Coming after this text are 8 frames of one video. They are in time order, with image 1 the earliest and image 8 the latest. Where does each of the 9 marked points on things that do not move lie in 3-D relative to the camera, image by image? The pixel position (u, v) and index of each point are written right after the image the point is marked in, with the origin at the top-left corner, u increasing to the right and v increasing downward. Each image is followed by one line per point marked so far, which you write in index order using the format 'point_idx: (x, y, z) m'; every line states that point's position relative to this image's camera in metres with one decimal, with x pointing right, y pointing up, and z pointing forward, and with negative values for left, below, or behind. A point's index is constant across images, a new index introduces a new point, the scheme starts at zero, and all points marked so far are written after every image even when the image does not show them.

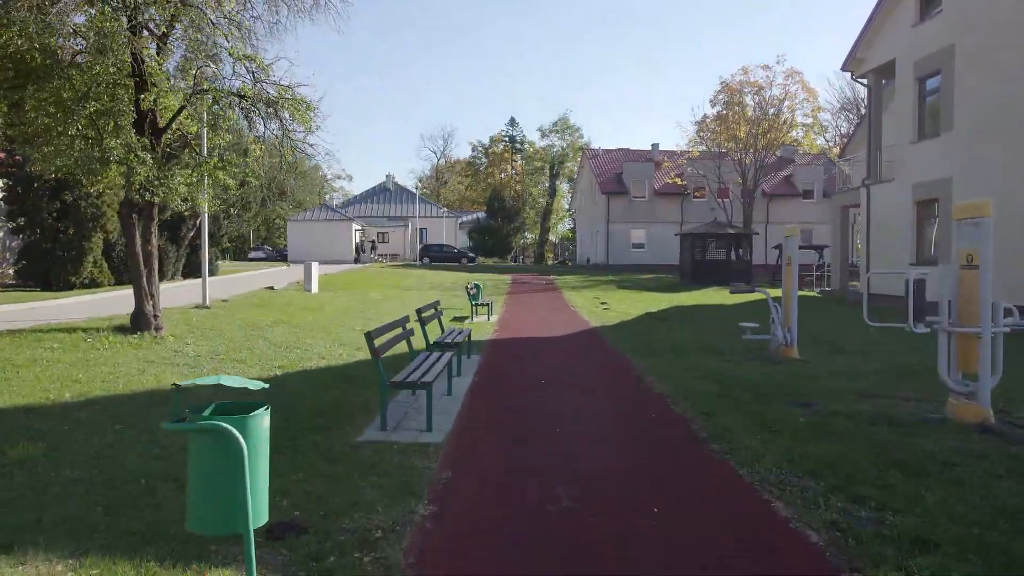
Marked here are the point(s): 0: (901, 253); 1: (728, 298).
0: (+6.1, +0.5, +16.2) m
1: (+4.1, -0.2, +19.6) m
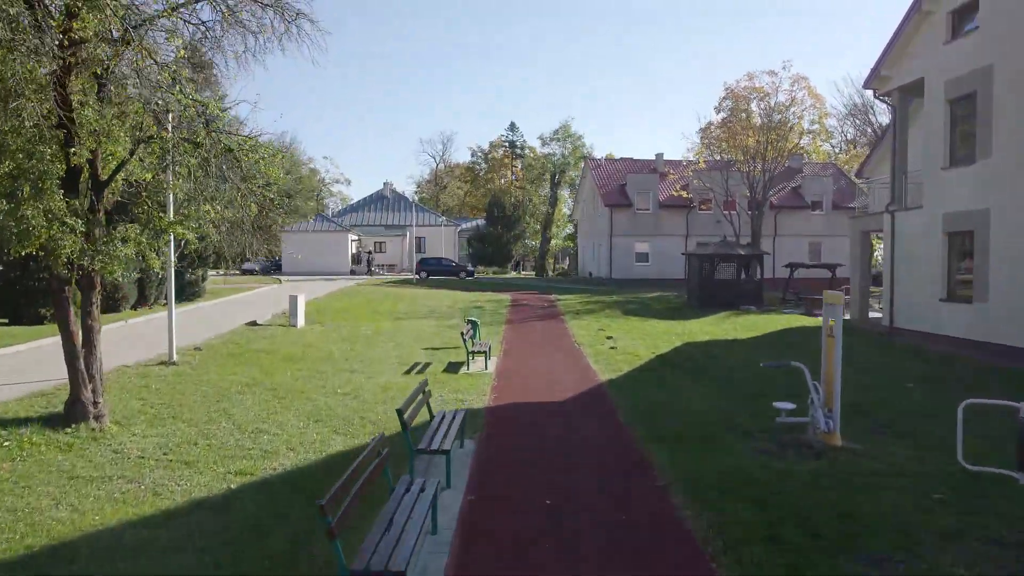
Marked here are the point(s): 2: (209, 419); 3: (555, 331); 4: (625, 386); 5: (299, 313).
0: (+6.1, 0.0, +15.1) m
1: (+4.1, -0.7, +18.5) m
2: (-2.3, -1.0, +7.7) m
3: (+0.7, -0.7, +18.3) m
4: (+1.1, -1.0, +10.4) m
5: (-3.4, -0.4, +16.4) m
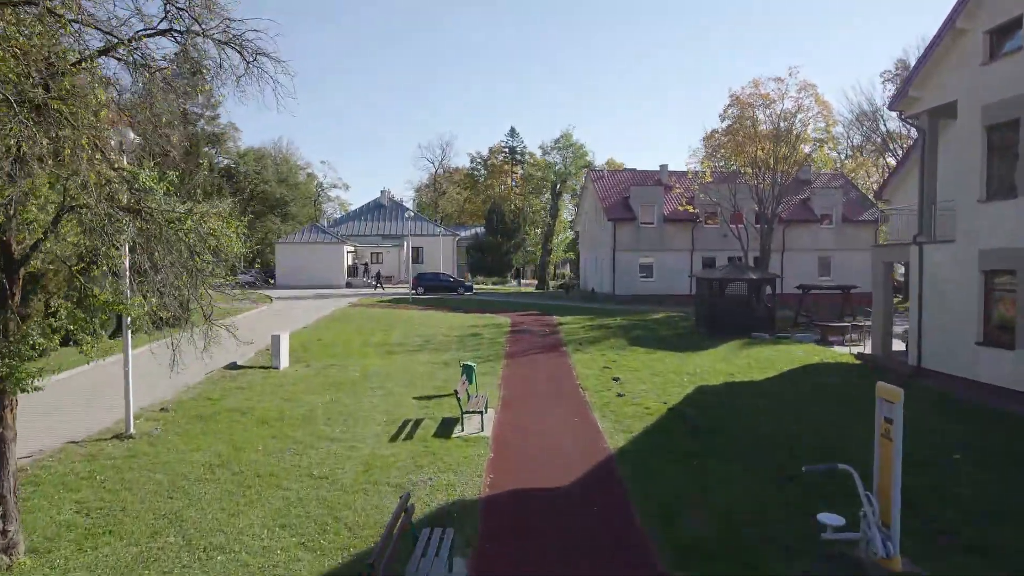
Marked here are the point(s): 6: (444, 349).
0: (+6.1, -0.5, +13.9) m
1: (+4.1, -1.3, +17.3) m
2: (-2.3, -1.5, +6.6) m
3: (+0.7, -1.3, +17.2) m
4: (+1.1, -1.6, +9.3) m
5: (-3.4, -1.0, +15.2) m
6: (-1.3, -1.1, +19.3) m
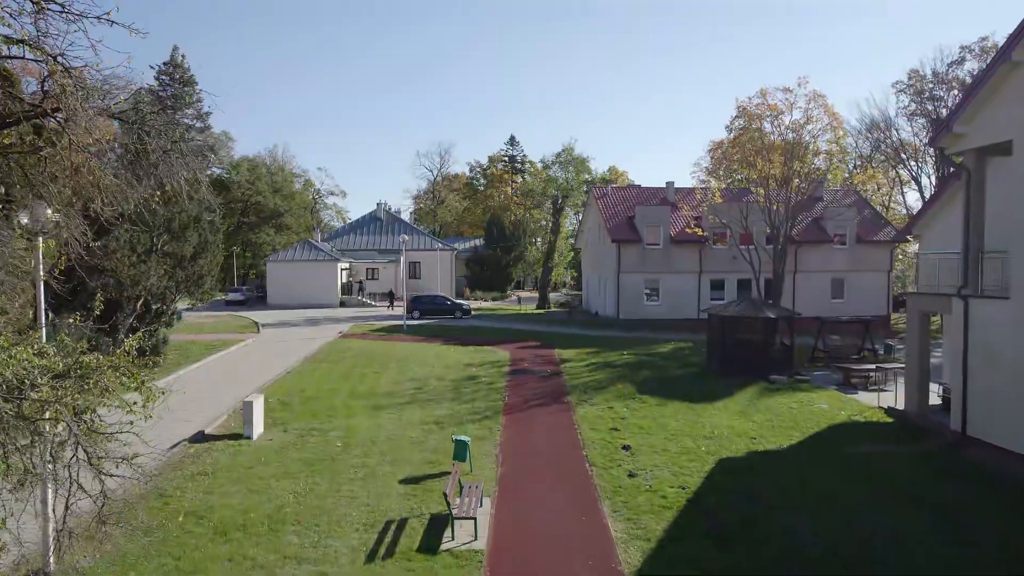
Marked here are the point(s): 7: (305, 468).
0: (+6.1, -1.3, +12.4) m
1: (+4.1, -2.0, +15.8) m
2: (-2.3, -2.3, +5.1) m
3: (+0.7, -2.1, +15.6) m
4: (+1.1, -2.3, +7.8) m
5: (-3.4, -1.7, +13.7) m
6: (-1.3, -1.9, +17.7) m
7: (-2.4, -2.1, +11.9) m
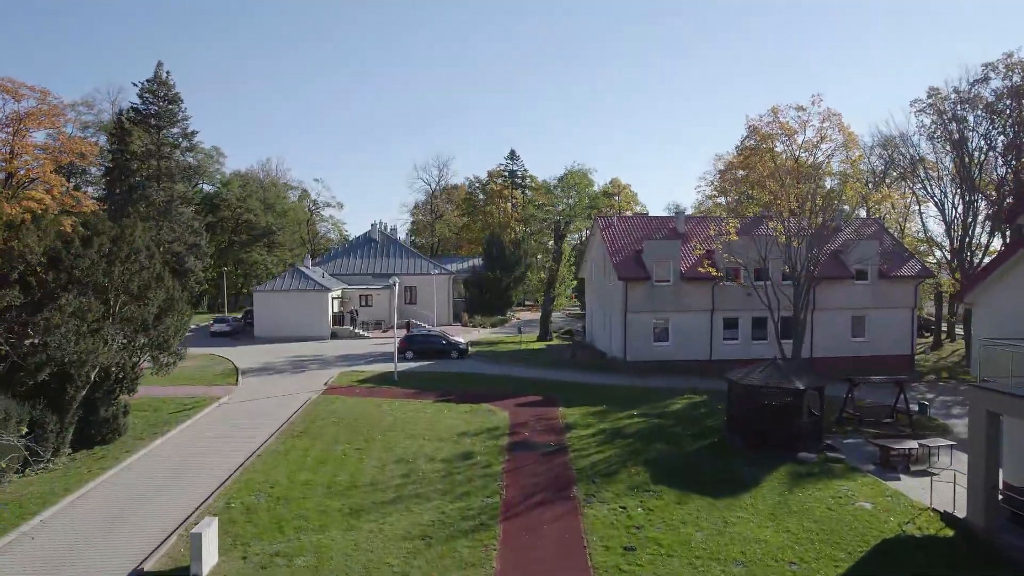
0: (+6.1, -2.5, +10.3) m
1: (+4.1, -3.2, +13.7) m
2: (-2.3, -3.5, +2.9) m
3: (+0.7, -3.3, +13.5) m
4: (+1.1, -3.5, +5.6) m
5: (-3.4, -2.9, +11.6) m
6: (-1.3, -3.1, +15.6) m
7: (-2.5, -3.3, +9.8) m
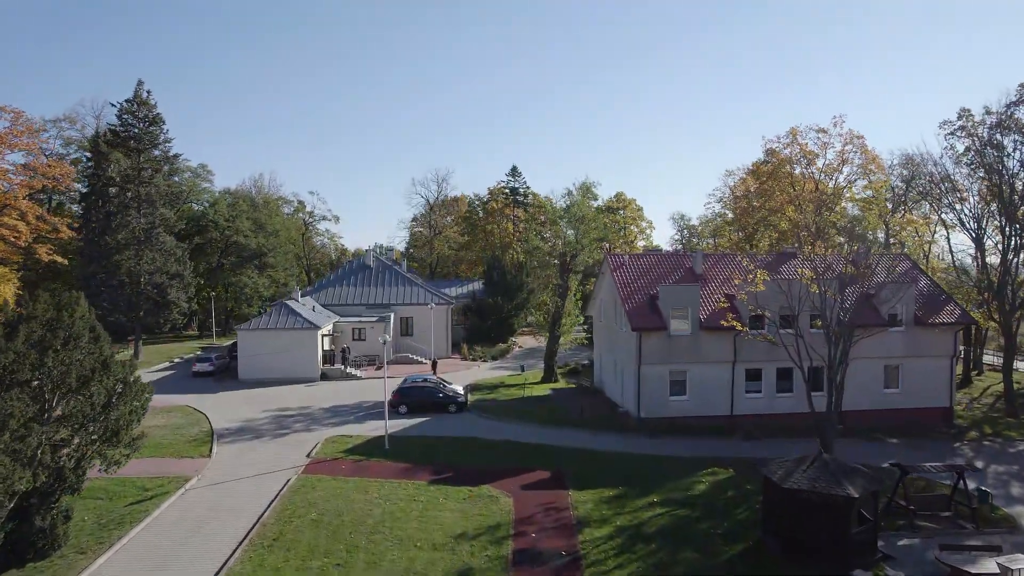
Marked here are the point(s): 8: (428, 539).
0: (+6.2, -3.9, +7.6) m
1: (+4.1, -4.6, +11.0) m
2: (-2.3, -4.9, +0.3) m
3: (+0.8, -4.6, +10.8) m
4: (+1.2, -4.9, +3.0) m
5: (-3.4, -4.3, +8.9) m
6: (-1.2, -4.5, +13.0) m
7: (-2.4, -4.6, +7.1) m
8: (-1.4, -4.2, +17.3) m
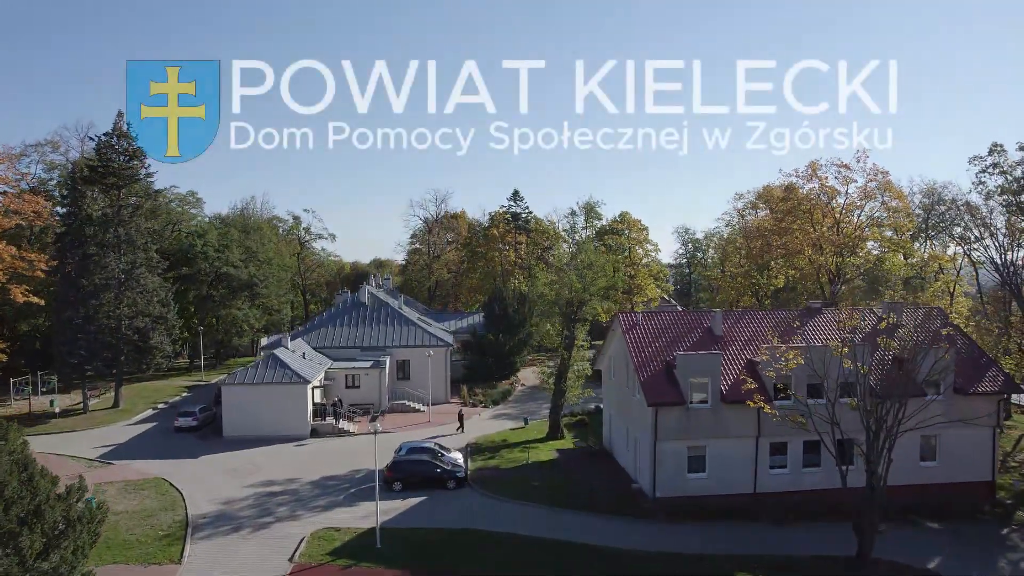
0: (+6.2, -5.6, +5.2) m
1: (+4.2, -6.3, +8.6) m
2: (-2.2, -6.6, -2.1) m
3: (+0.9, -6.4, +8.4) m
4: (+1.3, -6.6, +0.6) m
5: (-3.3, -6.0, +6.5) m
6: (-1.1, -6.2, +10.6) m
7: (-2.3, -6.4, +4.8) m
8: (-1.3, -5.9, +14.9) m
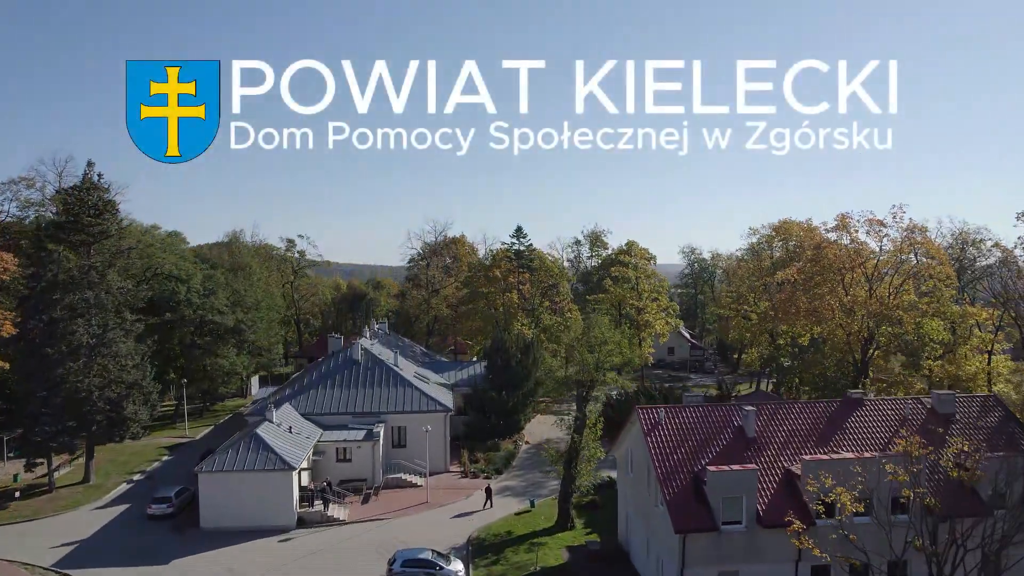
0: (+6.4, -7.9, +2.0) m
1: (+4.4, -8.6, +5.4) m
2: (-2.0, -9.0, -5.3) m
3: (+1.0, -8.7, +5.2) m
4: (+1.4, -9.0, -2.6) m
5: (-3.1, -8.4, +3.3) m
6: (-0.9, -8.6, +7.4) m
7: (-2.1, -8.7, +1.6) m
8: (-1.2, -8.3, +11.8) m
